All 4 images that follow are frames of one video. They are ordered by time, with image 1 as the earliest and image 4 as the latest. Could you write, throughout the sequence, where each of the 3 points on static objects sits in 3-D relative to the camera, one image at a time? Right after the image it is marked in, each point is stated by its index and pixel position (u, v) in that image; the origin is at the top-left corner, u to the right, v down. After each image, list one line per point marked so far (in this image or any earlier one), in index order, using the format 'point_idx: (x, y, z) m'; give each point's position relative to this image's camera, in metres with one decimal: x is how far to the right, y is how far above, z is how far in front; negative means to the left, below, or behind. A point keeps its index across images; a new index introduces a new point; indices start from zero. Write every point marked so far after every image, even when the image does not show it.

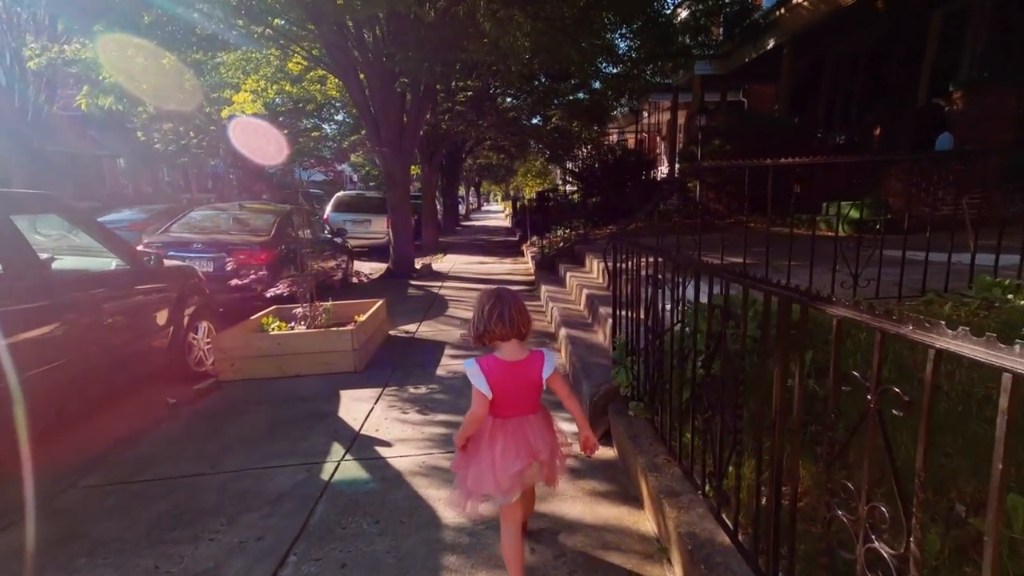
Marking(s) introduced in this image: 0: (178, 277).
0: (-3.6, +0.1, +5.2) m
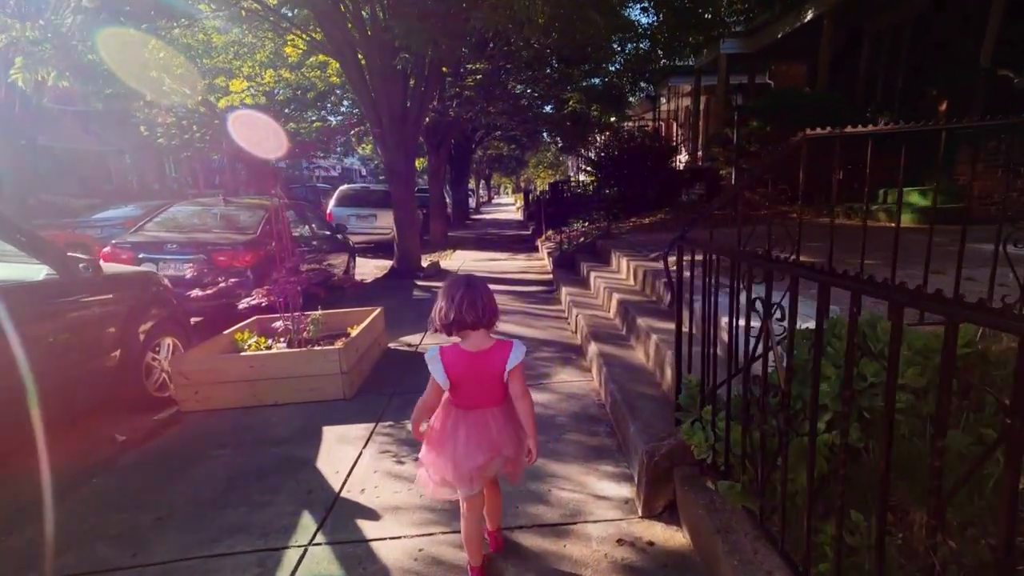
0: (-3.4, 0.0, +4.4) m
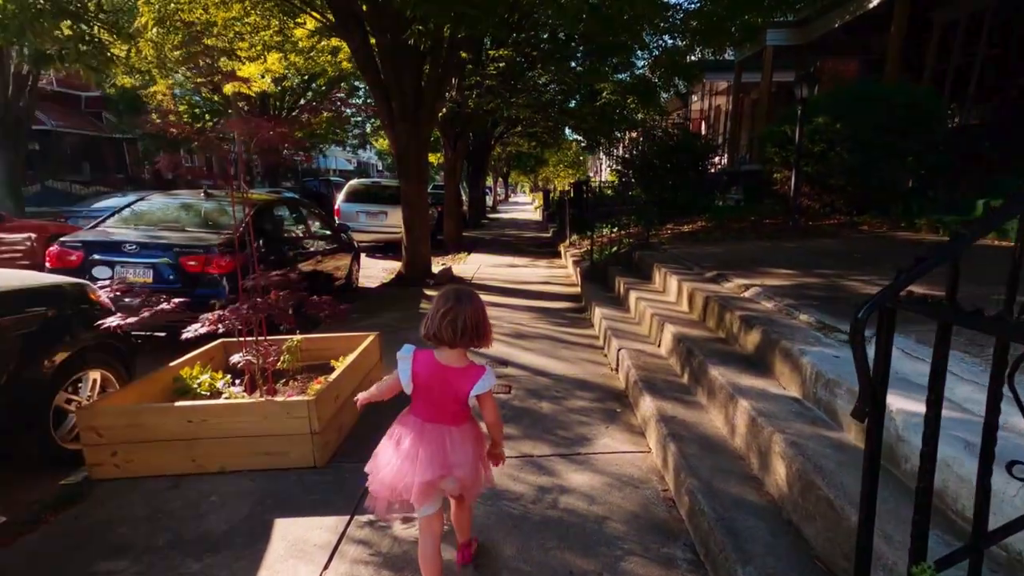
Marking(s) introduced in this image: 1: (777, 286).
0: (-3.2, -0.1, +3.3) m
1: (+2.5, 0.0, +4.6) m
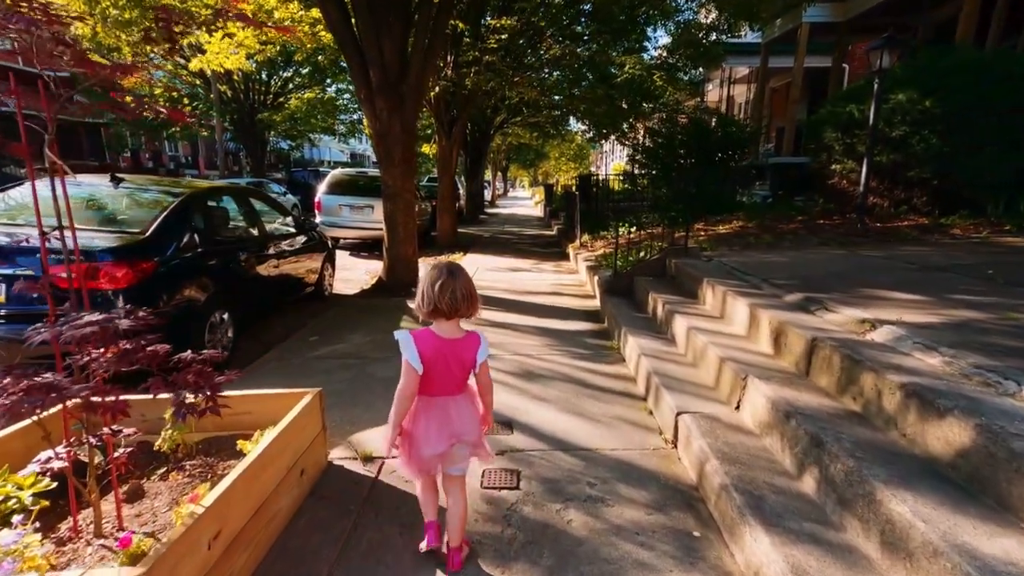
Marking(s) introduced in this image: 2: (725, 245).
0: (-3.1, -0.3, +1.8) m
1: (+2.6, -0.2, +3.0) m
2: (+2.9, +0.6, +6.6) m
